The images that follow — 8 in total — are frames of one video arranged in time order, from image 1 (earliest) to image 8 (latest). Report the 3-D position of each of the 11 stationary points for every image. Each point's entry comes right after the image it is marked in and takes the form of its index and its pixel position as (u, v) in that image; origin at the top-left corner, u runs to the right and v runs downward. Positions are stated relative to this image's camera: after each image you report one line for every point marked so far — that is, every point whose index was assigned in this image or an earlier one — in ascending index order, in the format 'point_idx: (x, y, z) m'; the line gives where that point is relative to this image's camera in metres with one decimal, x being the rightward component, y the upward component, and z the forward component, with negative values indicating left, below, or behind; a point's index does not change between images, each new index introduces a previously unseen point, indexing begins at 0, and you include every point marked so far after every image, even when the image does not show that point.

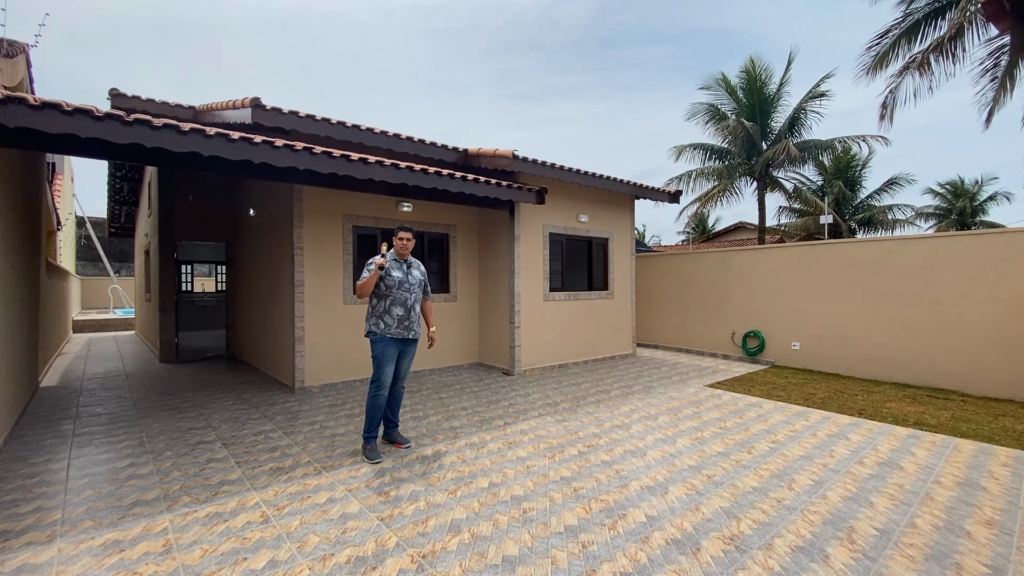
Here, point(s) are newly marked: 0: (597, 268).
0: (+1.6, +0.3, +9.1) m
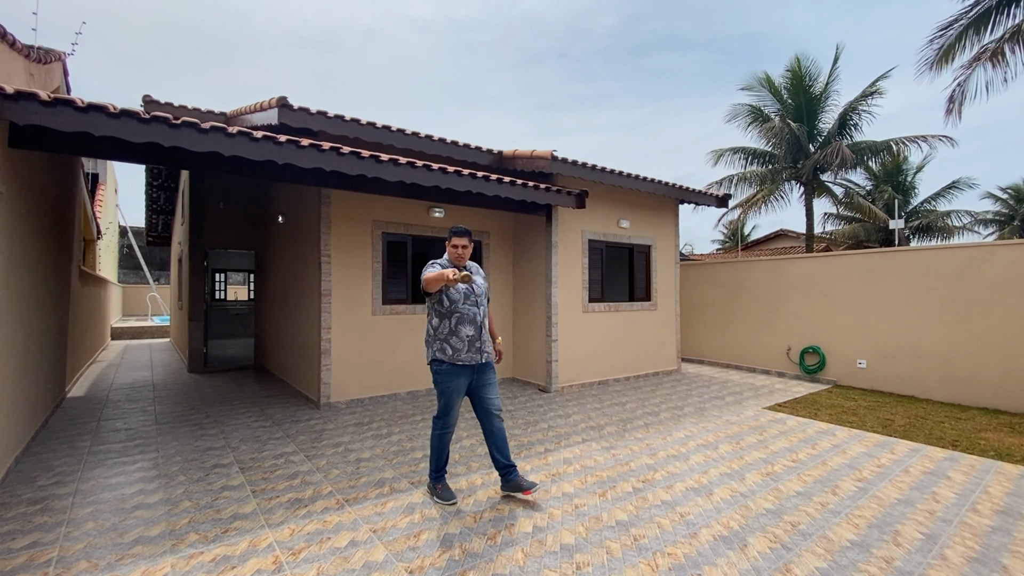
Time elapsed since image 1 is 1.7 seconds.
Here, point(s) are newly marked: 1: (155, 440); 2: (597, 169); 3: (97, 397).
0: (+2.2, +0.2, +8.5) m
1: (-3.5, -1.5, +4.9) m
2: (+1.2, +1.7, +6.9) m
3: (-5.8, -1.5, +6.9) m
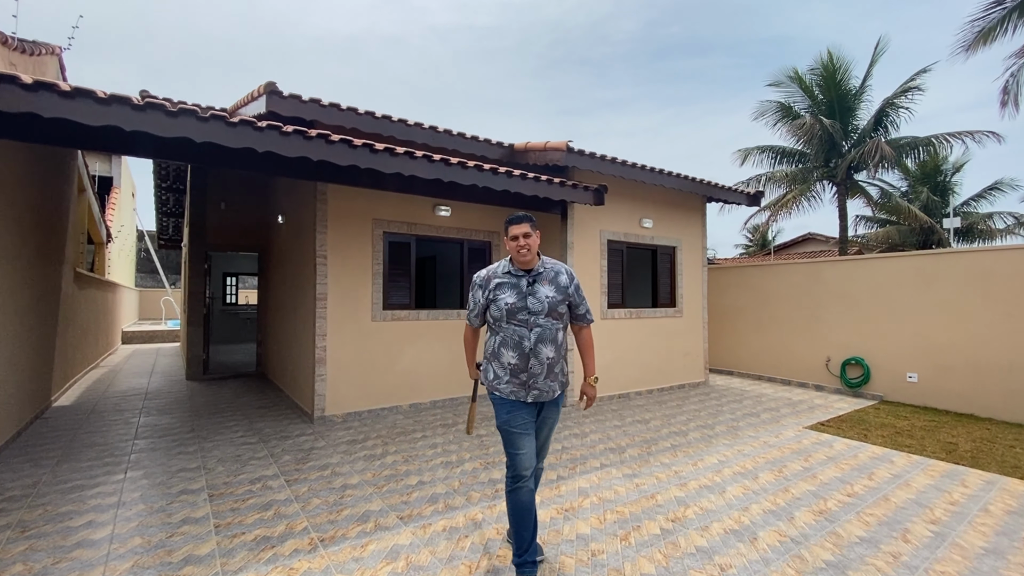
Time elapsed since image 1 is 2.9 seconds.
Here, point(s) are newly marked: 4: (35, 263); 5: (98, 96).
0: (+2.4, +0.1, +7.9) m
1: (-3.4, -1.5, +4.4) m
2: (+1.3, +1.6, +6.3) m
3: (-5.7, -1.6, +6.5) m
4: (-5.7, +0.3, +6.0) m
5: (-2.8, +1.3, +3.4) m
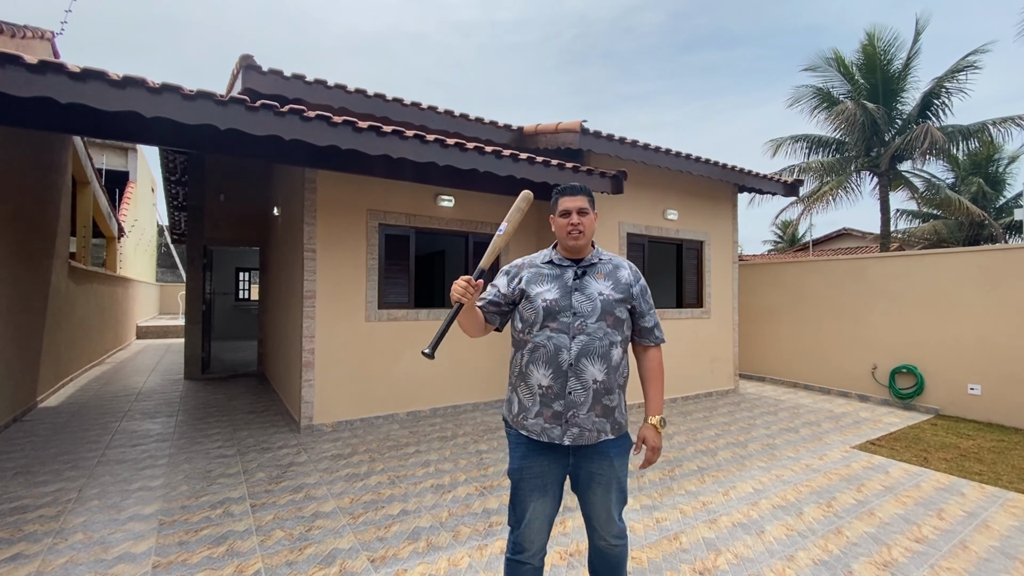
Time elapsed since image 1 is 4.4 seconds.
0: (+2.6, +0.1, +7.2) m
1: (-3.4, -1.5, +4.0) m
2: (+1.4, +1.6, +5.6) m
3: (-5.5, -1.5, +6.2) m
4: (-5.6, +0.4, +5.7) m
5: (-2.8, +1.3, +2.9) m
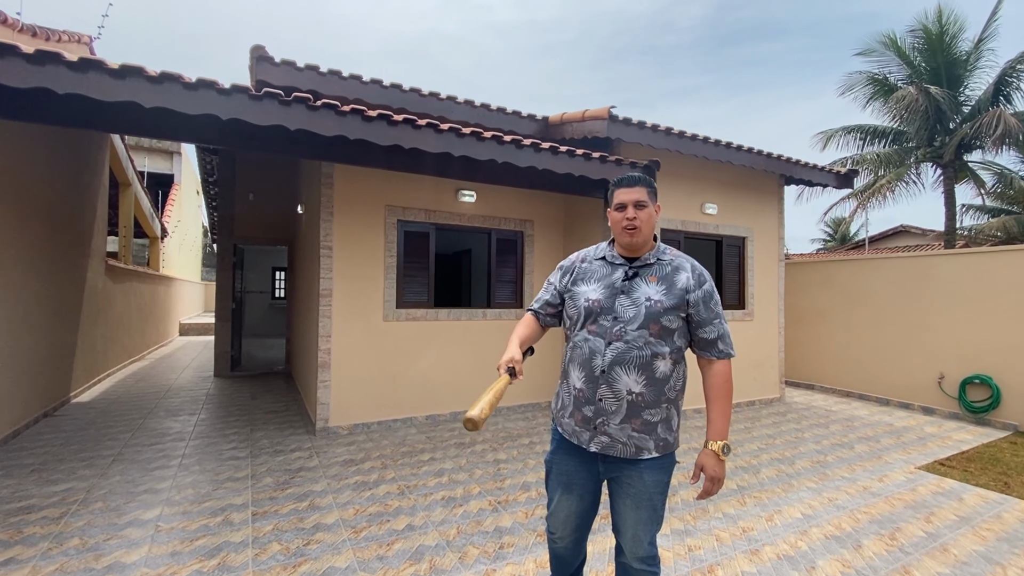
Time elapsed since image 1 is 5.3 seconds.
0: (+2.9, +0.1, +6.7) m
1: (-3.3, -1.5, +4.0) m
2: (+1.7, +1.6, +5.2) m
3: (-5.2, -1.5, +6.3) m
4: (-5.3, +0.4, +5.8) m
5: (-2.8, +1.3, +2.8) m
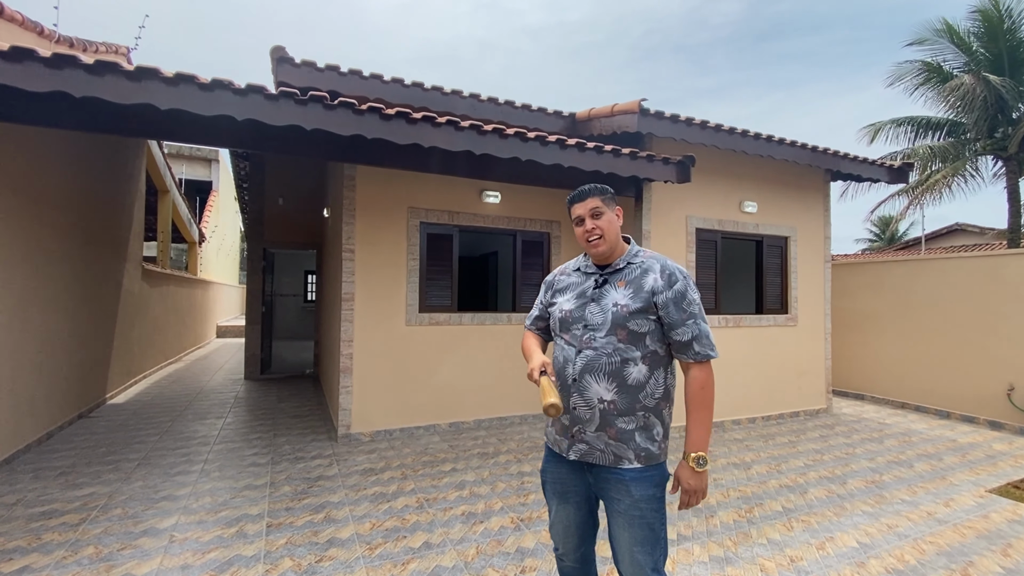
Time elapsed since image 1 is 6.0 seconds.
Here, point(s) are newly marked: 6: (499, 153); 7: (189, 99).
0: (+3.3, +0.1, +6.3) m
1: (-3.1, -1.5, +4.0) m
2: (+1.9, +1.6, +4.9) m
3: (-4.9, -1.5, +6.4) m
4: (-5.0, +0.3, +5.9) m
5: (-2.6, +1.3, +2.8) m
6: (-0.1, +1.1, +4.1) m
7: (-2.0, +1.2, +3.1) m
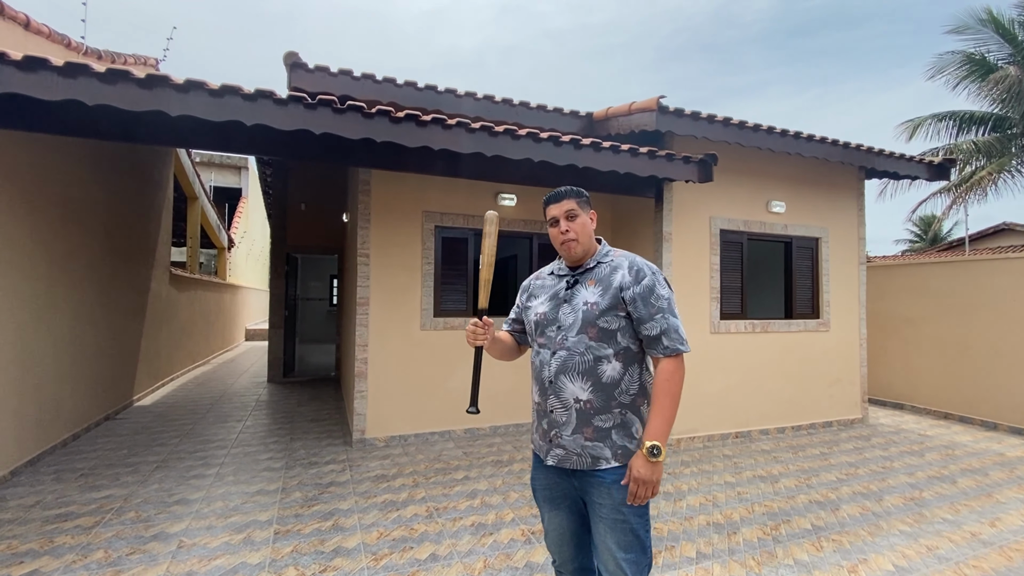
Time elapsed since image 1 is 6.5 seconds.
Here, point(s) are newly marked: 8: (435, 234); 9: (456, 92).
0: (+3.5, 0.0, +6.0) m
1: (-3.0, -1.5, +4.0) m
2: (+2.1, +1.6, +4.7) m
3: (-4.7, -1.6, +6.6) m
4: (-4.8, +0.3, +6.1) m
5: (-2.6, +1.3, +2.8) m
6: (0.0, +1.1, +4.0) m
7: (-2.0, +1.2, +3.1) m
8: (-0.8, +0.6, +5.1) m
9: (-0.5, +2.0, +5.0) m
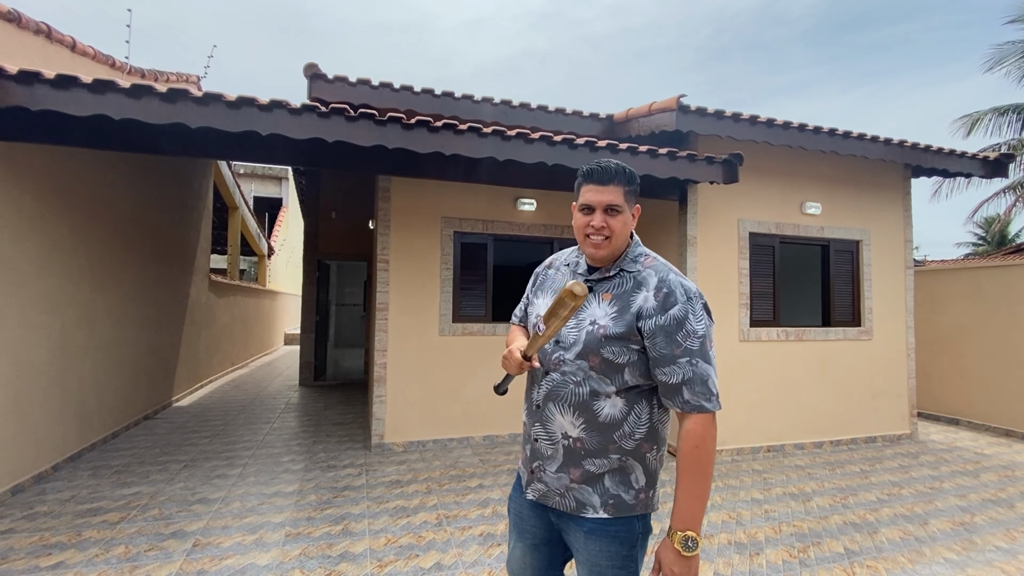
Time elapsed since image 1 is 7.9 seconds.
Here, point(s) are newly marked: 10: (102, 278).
0: (+3.8, 0.0, +5.7) m
1: (-2.9, -1.6, +4.1) m
2: (+2.3, +1.5, +4.5) m
3: (-4.3, -1.7, +6.8) m
4: (-4.5, +0.2, +6.4) m
5: (-2.6, +1.3, +3.0) m
6: (+0.1, +1.0, +3.9) m
7: (-1.9, +1.1, +3.2) m
8: (-0.6, +0.5, +5.1) m
9: (-0.3, +1.9, +5.0) m
10: (-4.1, +0.1, +4.9) m
